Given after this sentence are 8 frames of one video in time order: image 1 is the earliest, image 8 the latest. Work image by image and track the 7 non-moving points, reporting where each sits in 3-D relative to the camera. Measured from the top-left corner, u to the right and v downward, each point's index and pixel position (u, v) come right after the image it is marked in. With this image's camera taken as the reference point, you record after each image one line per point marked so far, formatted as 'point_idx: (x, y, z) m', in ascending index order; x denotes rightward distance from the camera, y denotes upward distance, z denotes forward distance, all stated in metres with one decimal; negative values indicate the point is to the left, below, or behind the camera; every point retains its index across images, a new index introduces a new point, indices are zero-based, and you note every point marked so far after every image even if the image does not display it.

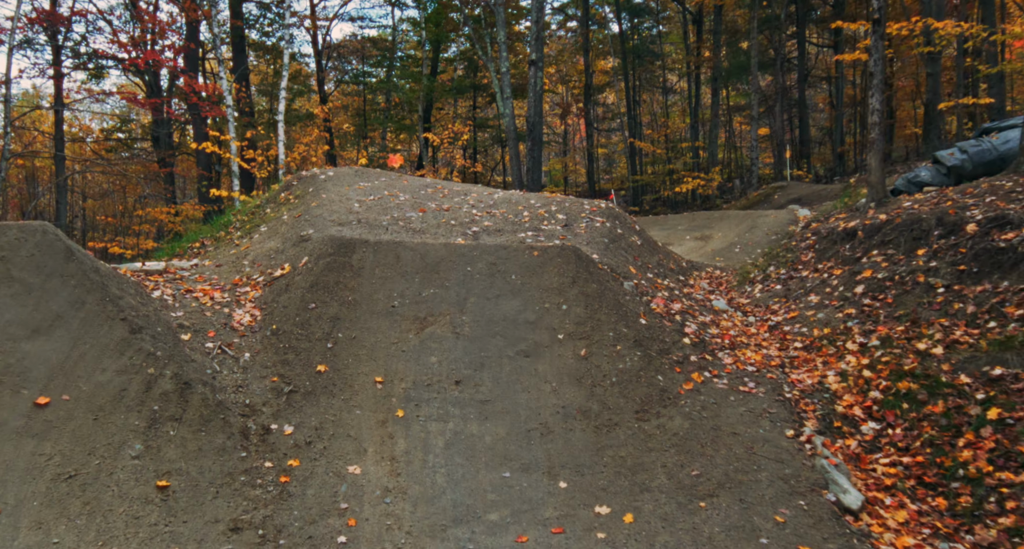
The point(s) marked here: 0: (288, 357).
0: (-1.6, -0.6, +5.5) m
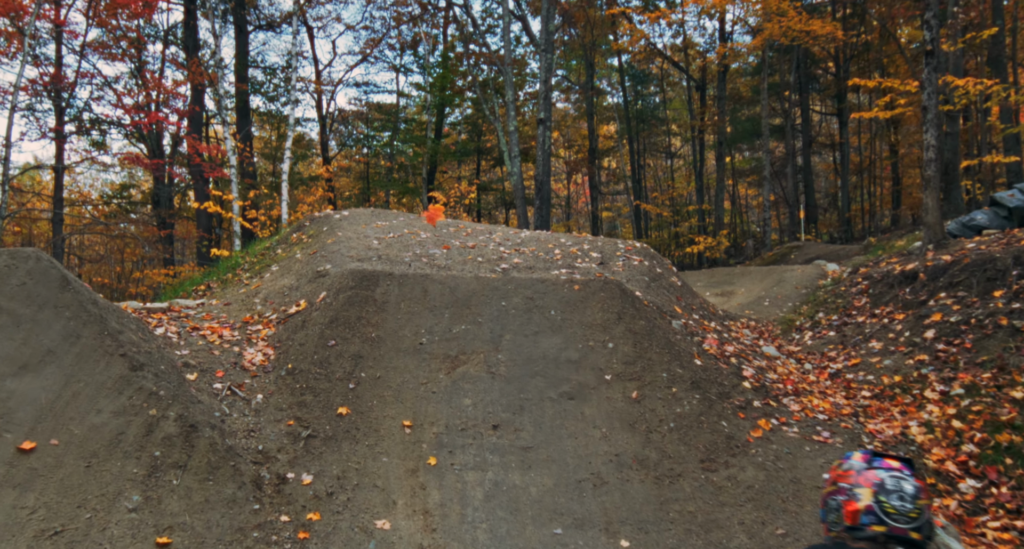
0: (-1.3, -0.8, +5.0) m
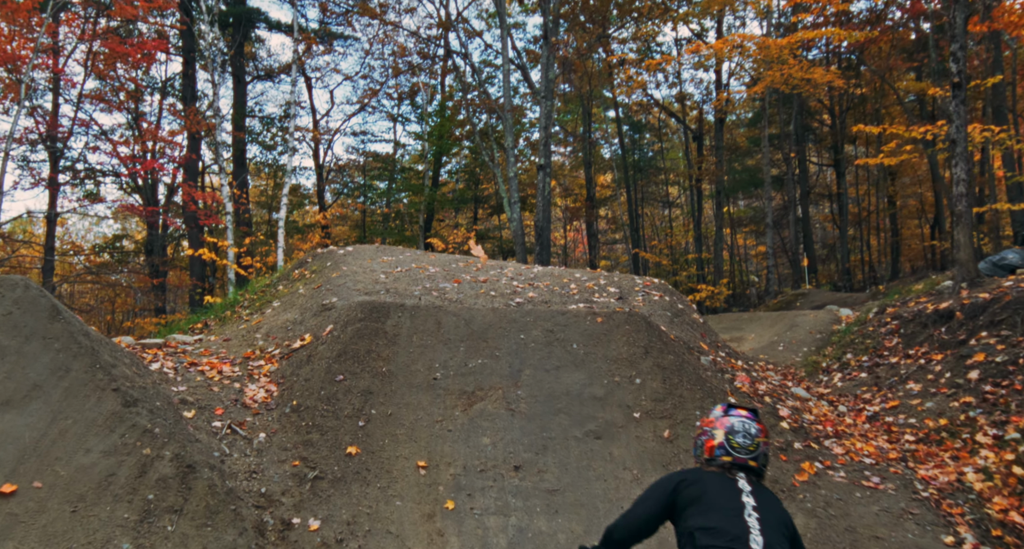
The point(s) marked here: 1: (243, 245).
0: (-1.2, -1.0, +4.6) m
1: (-7.1, +0.7, +20.1) m
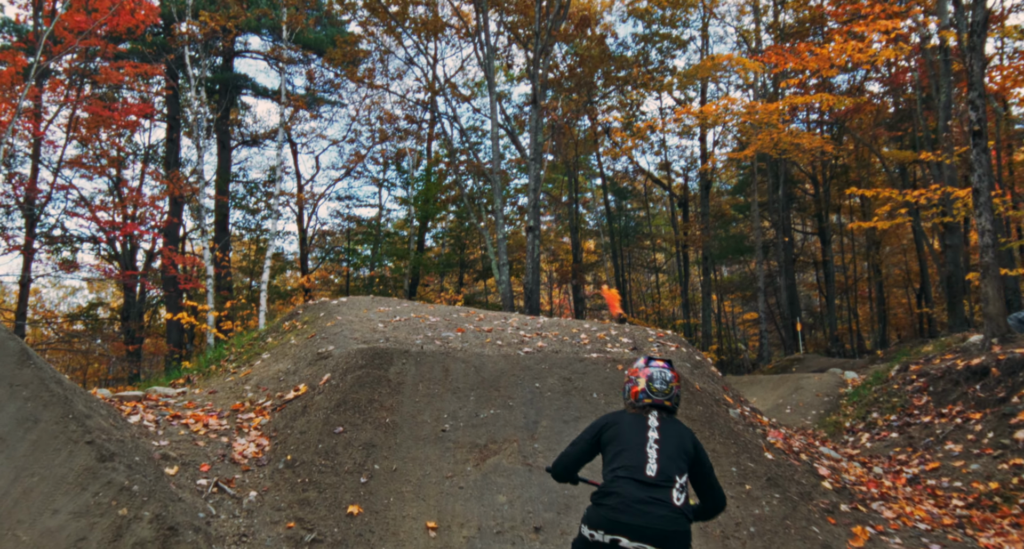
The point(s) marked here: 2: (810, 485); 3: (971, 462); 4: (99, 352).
0: (-1.1, -1.2, +4.1) m
1: (-7.4, -1.0, +19.6) m
2: (+1.7, -1.2, +4.5) m
3: (+3.0, -1.2, +5.0) m
4: (-8.3, -1.6, +15.4) m
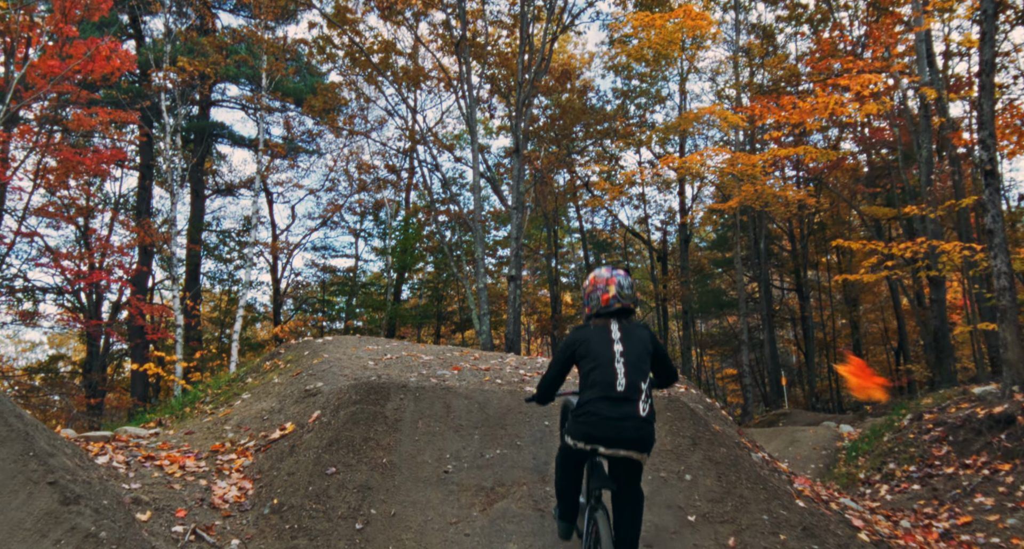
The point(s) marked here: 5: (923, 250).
0: (-1.0, -1.3, +3.7) m
1: (-7.9, -2.2, +18.9) m
2: (+1.8, -1.4, +4.2) m
3: (+3.0, -1.4, +4.7) m
4: (-8.7, -2.5, +14.6) m
5: (+7.4, +0.3, +13.7) m
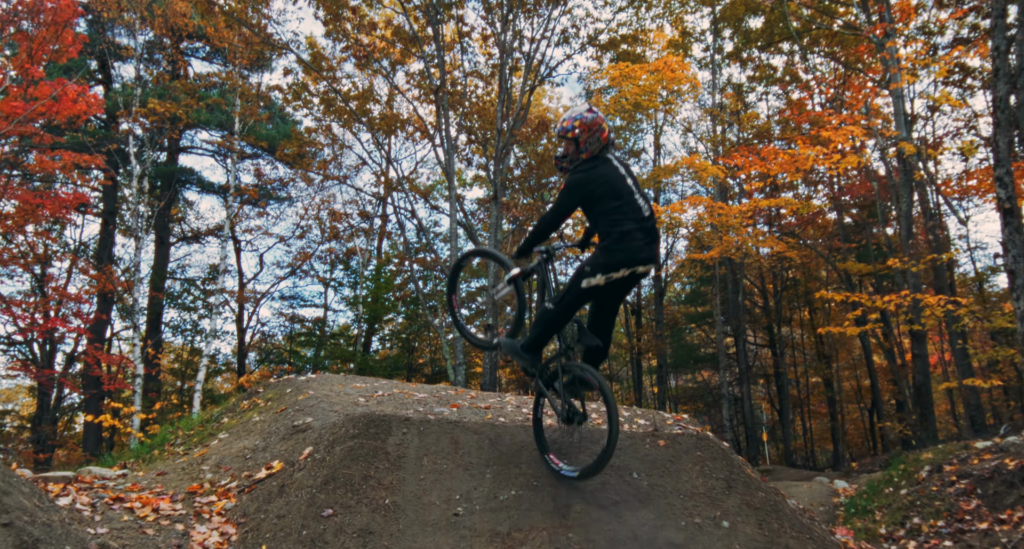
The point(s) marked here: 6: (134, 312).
0: (-0.9, -1.4, +3.2) m
1: (-8.5, -3.2, +18.0) m
2: (+1.9, -1.5, +3.8) m
3: (+3.1, -1.6, +4.4) m
4: (-9.0, -3.3, +13.7) m
5: (+7.1, -0.6, +13.7) m
6: (-9.7, -0.9, +19.5) m
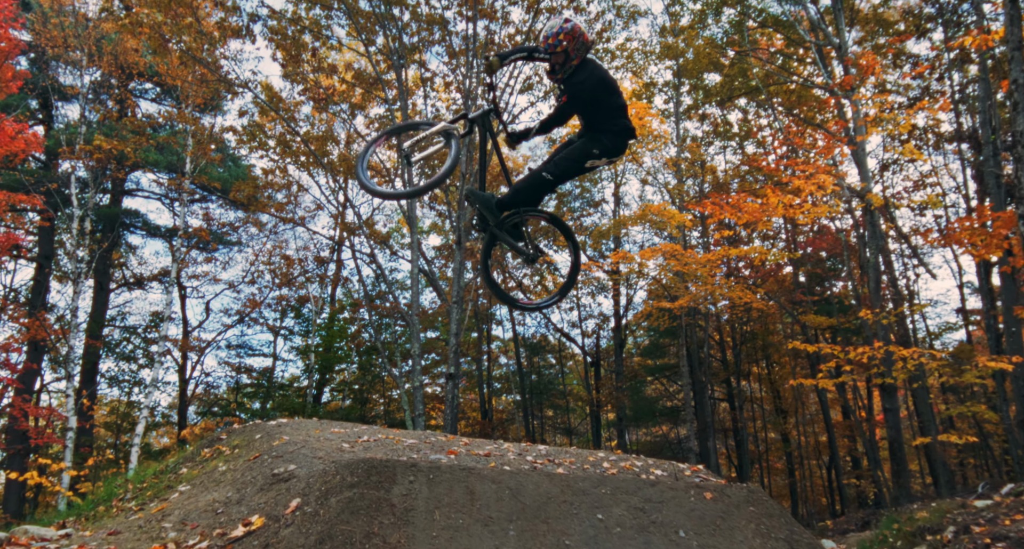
0: (-0.8, -1.4, +2.6) m
1: (-9.3, -4.2, +16.6) m
2: (+2.0, -1.6, +3.4) m
3: (+3.1, -1.7, +4.0) m
4: (-9.6, -3.9, +12.3) m
5: (+6.5, -1.4, +13.6) m
6: (-10.6, -2.0, +18.2) m
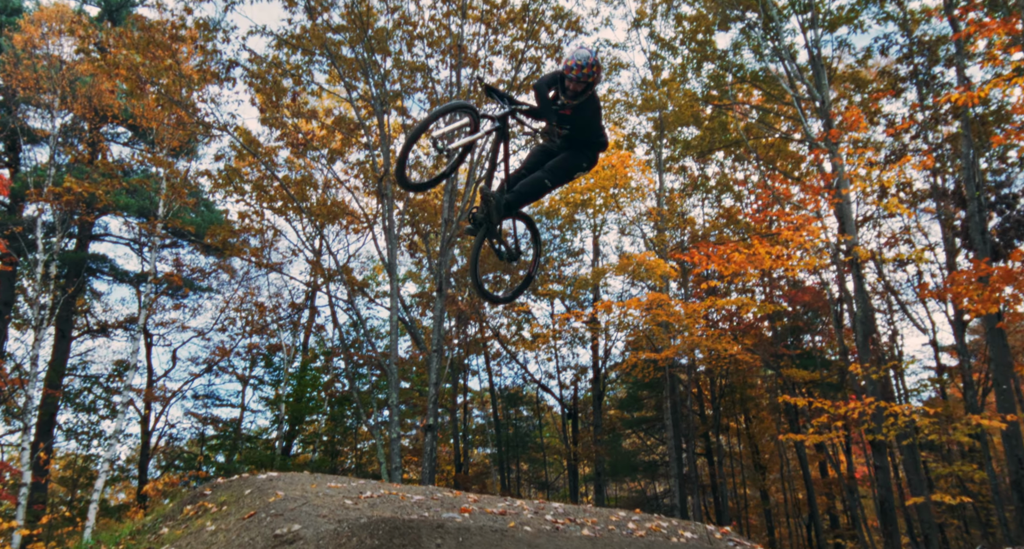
0: (-0.6, -1.5, +2.2) m
1: (-9.7, -5.2, +15.6) m
2: (+2.1, -1.8, +3.0) m
3: (+3.3, -1.9, +3.7) m
4: (-9.8, -4.6, +11.3) m
5: (+6.3, -2.3, +13.5) m
6: (-11.0, -3.0, +17.3) m
